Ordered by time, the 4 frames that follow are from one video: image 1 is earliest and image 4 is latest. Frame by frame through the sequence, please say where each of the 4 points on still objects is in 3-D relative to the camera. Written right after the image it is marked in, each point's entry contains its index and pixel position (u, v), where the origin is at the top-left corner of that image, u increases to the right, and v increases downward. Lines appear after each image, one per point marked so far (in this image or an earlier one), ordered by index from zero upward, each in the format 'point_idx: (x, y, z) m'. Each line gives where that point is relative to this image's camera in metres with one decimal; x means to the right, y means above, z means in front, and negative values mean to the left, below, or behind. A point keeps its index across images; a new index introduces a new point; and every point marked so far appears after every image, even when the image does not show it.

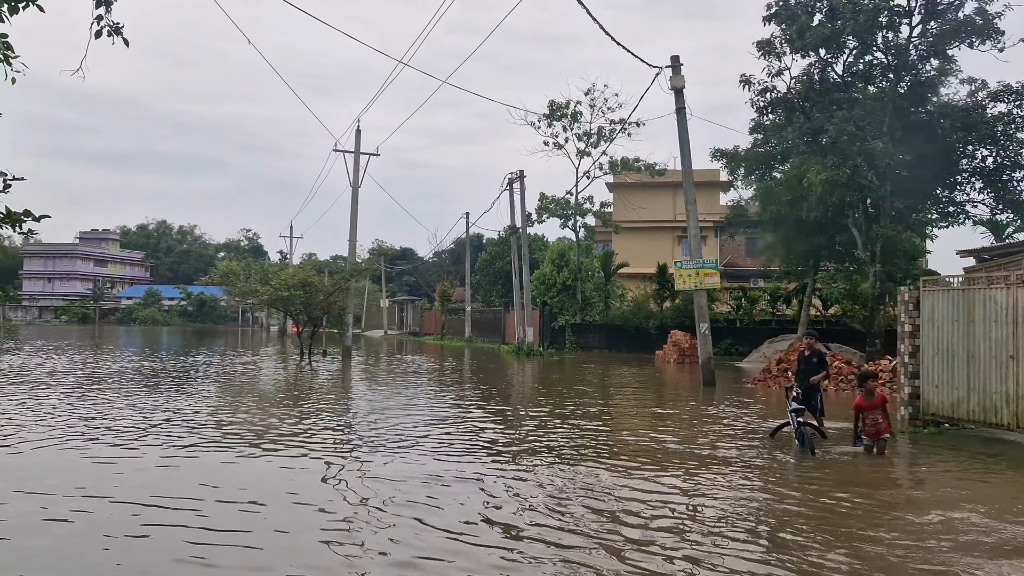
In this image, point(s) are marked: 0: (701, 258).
0: (+3.5, +0.5, +14.3) m
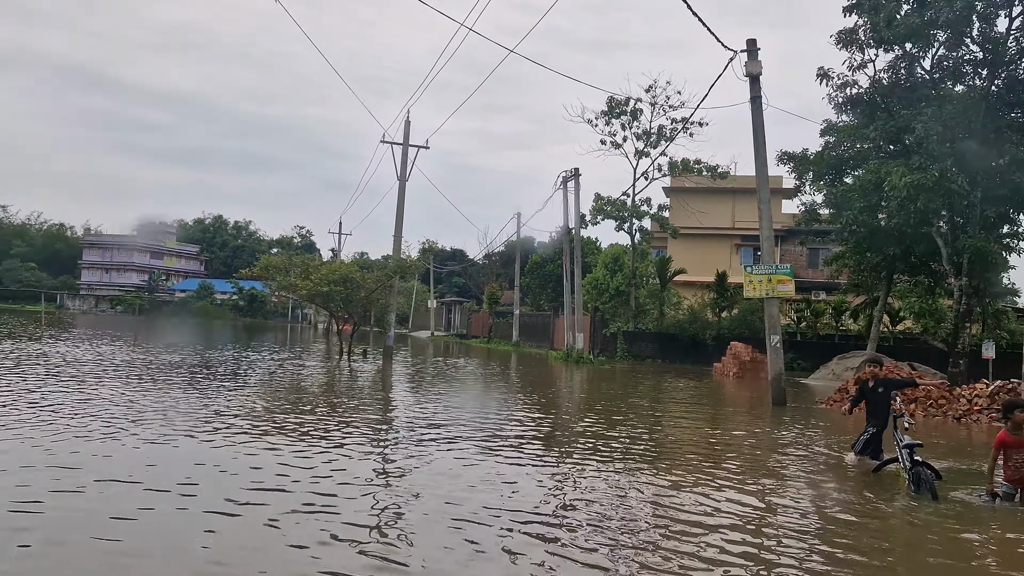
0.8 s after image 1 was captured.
0: (+4.4, +0.4, +13.0) m
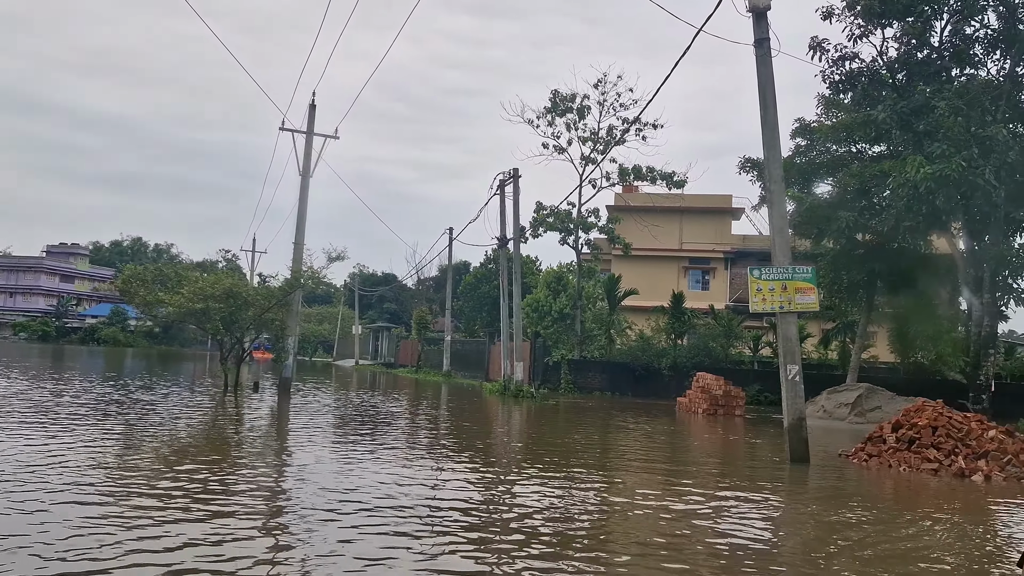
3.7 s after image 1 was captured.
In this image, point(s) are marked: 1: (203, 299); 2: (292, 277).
0: (+3.3, +0.3, +9.4) m
1: (-6.9, -0.3, +17.8) m
2: (-5.1, +0.2, +18.1) m
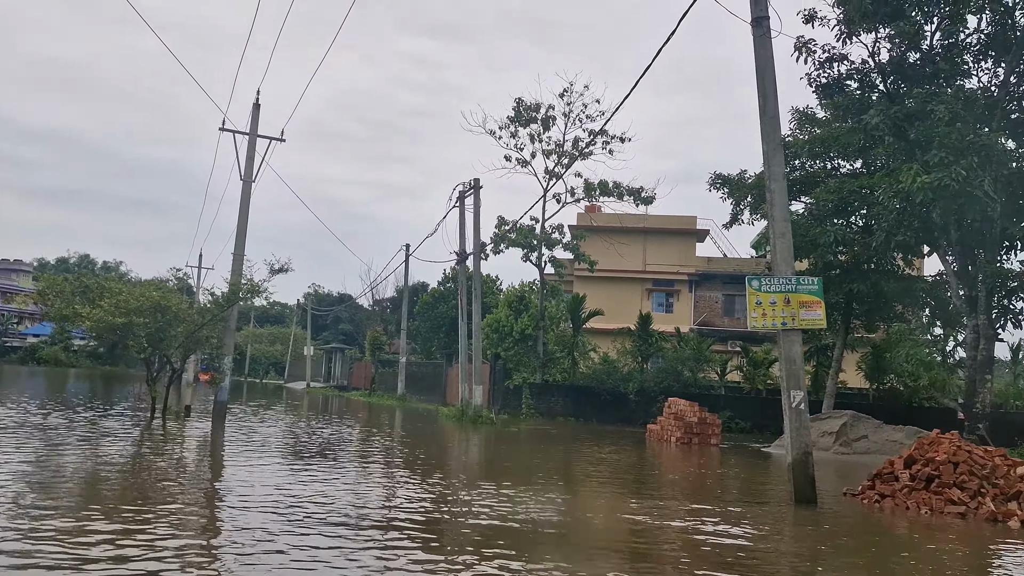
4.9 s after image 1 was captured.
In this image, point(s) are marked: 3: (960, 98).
0: (+2.9, +0.1, +8.1) m
1: (-7.8, -0.6, +16.0) m
2: (-6.0, -0.1, +16.4) m
3: (+7.5, +3.2, +13.2) m
